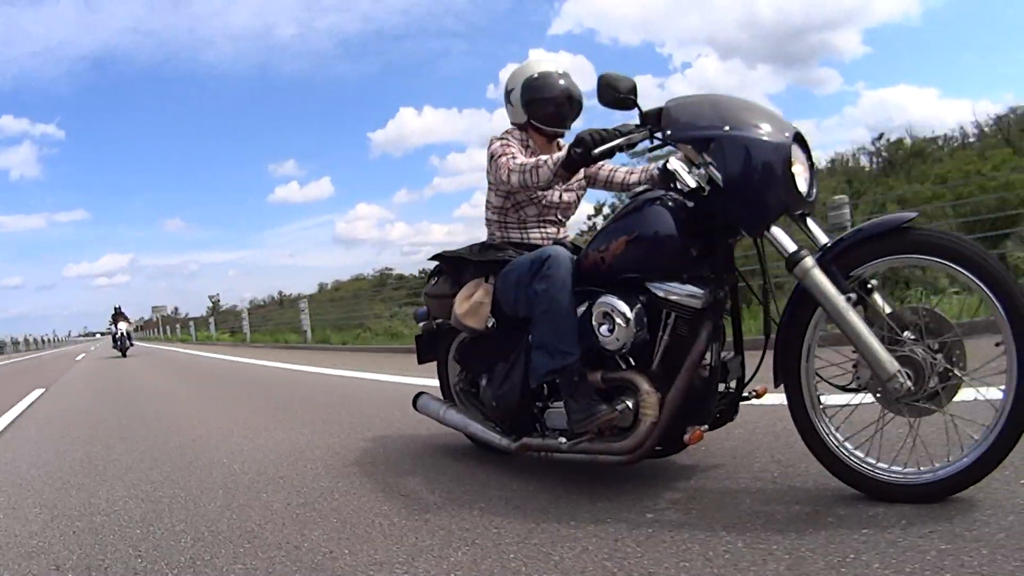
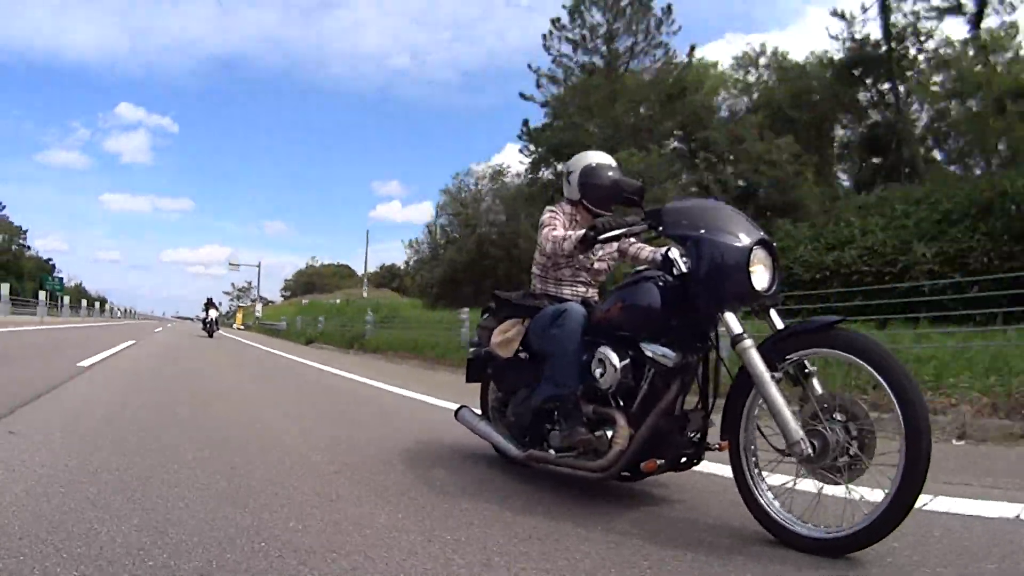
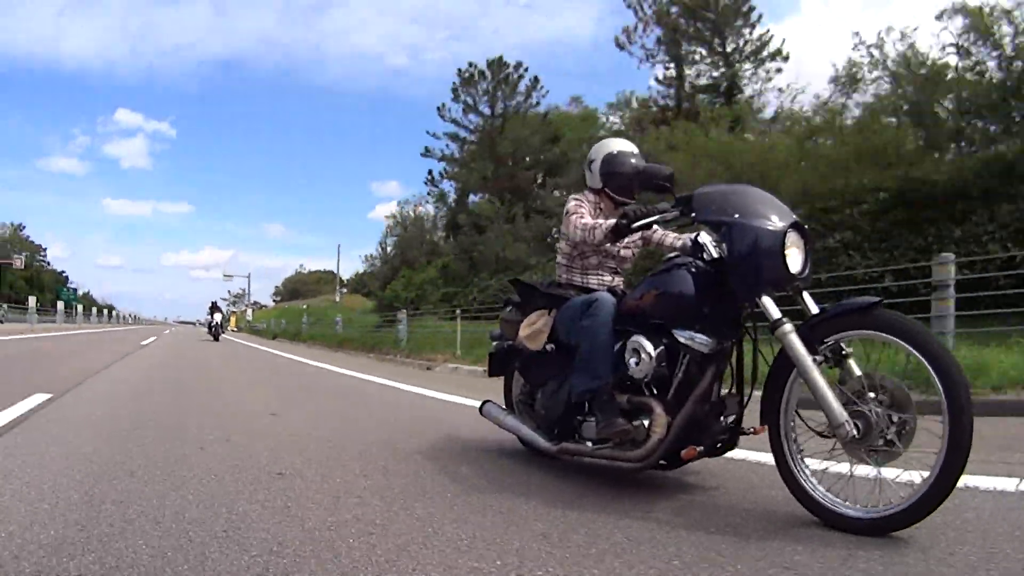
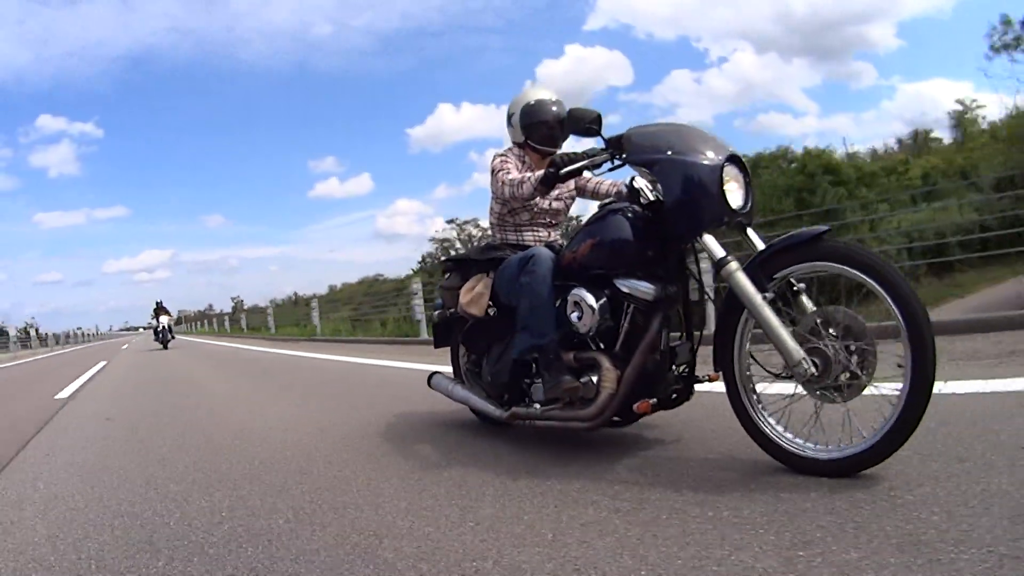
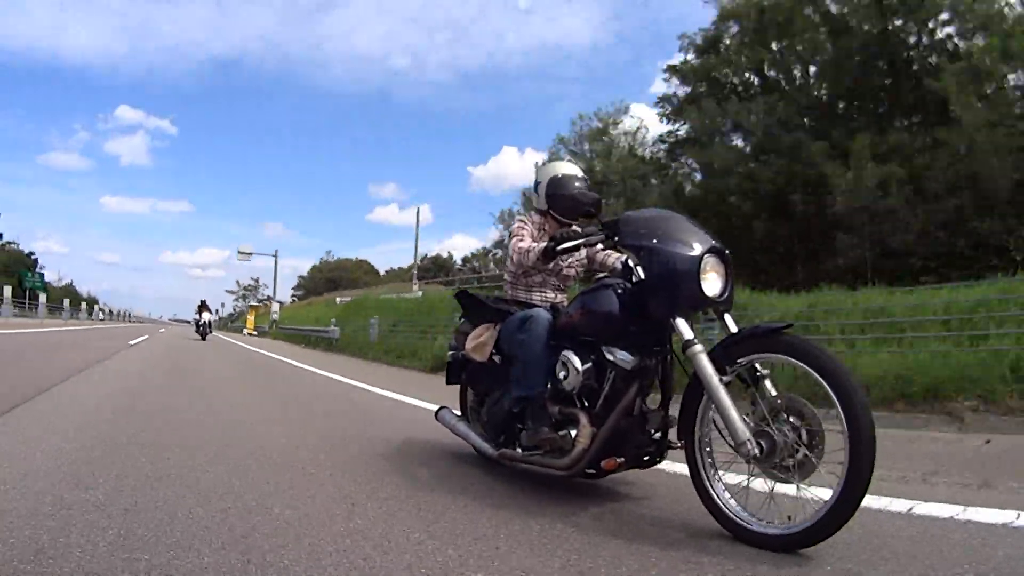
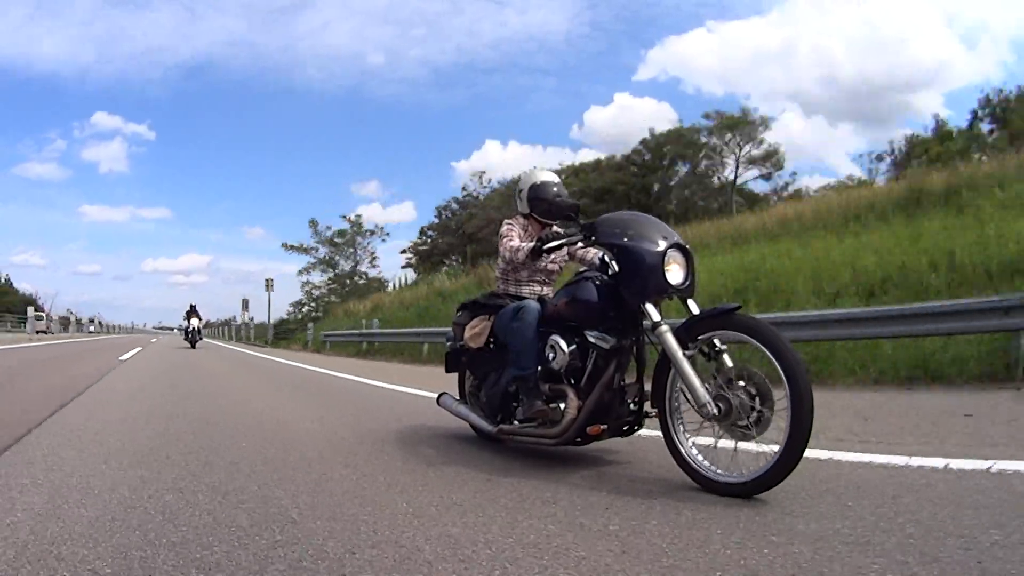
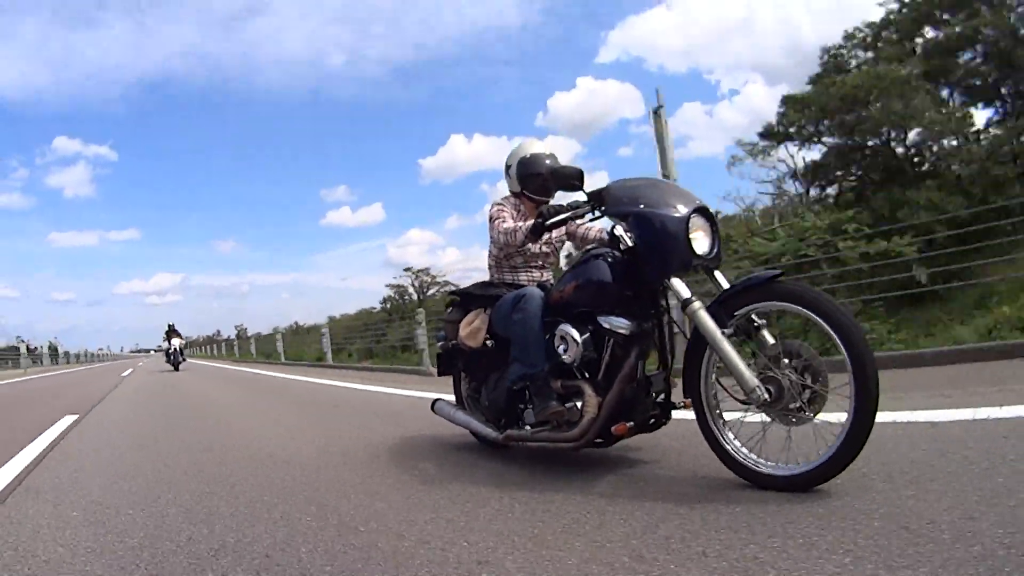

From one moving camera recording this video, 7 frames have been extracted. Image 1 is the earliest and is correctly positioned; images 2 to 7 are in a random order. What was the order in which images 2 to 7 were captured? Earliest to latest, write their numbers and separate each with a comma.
4, 7, 6, 5, 2, 3
